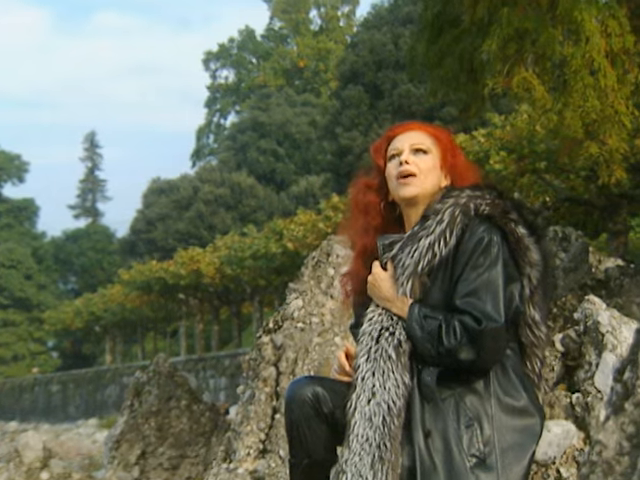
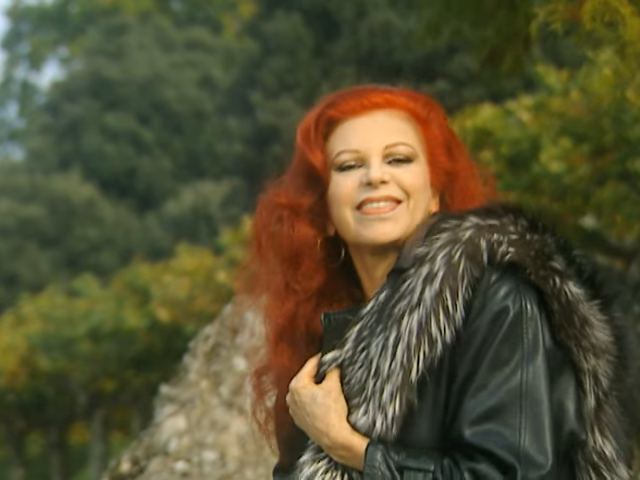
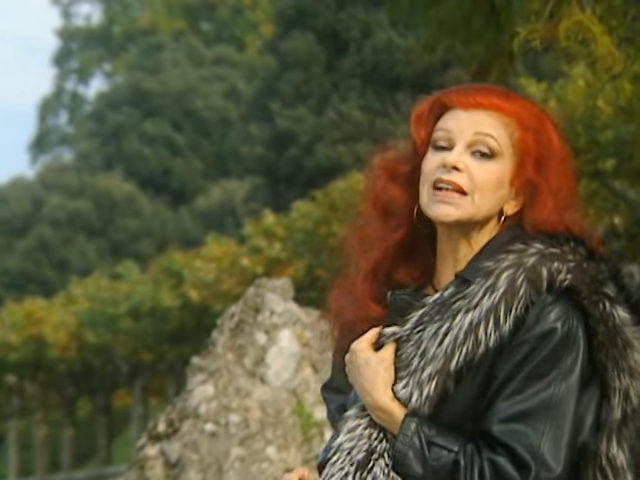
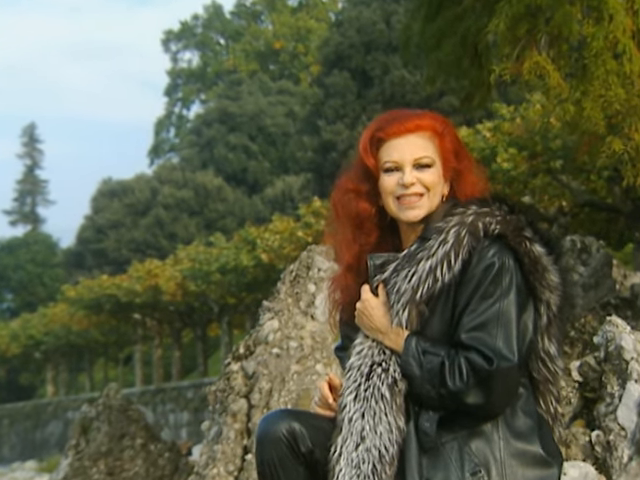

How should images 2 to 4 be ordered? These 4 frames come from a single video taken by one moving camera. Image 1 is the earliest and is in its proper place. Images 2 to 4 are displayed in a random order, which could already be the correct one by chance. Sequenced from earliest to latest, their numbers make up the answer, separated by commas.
4, 3, 2
